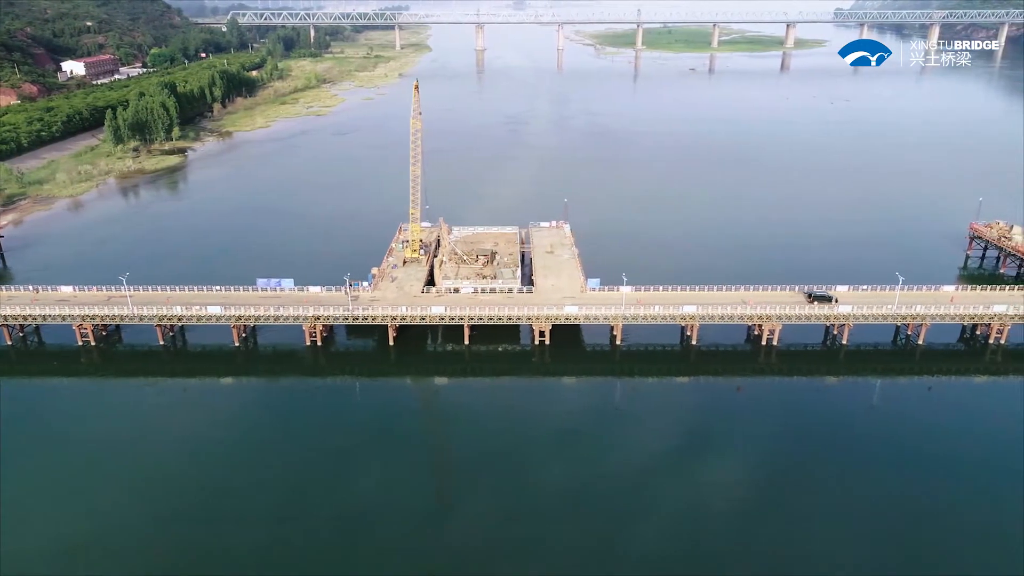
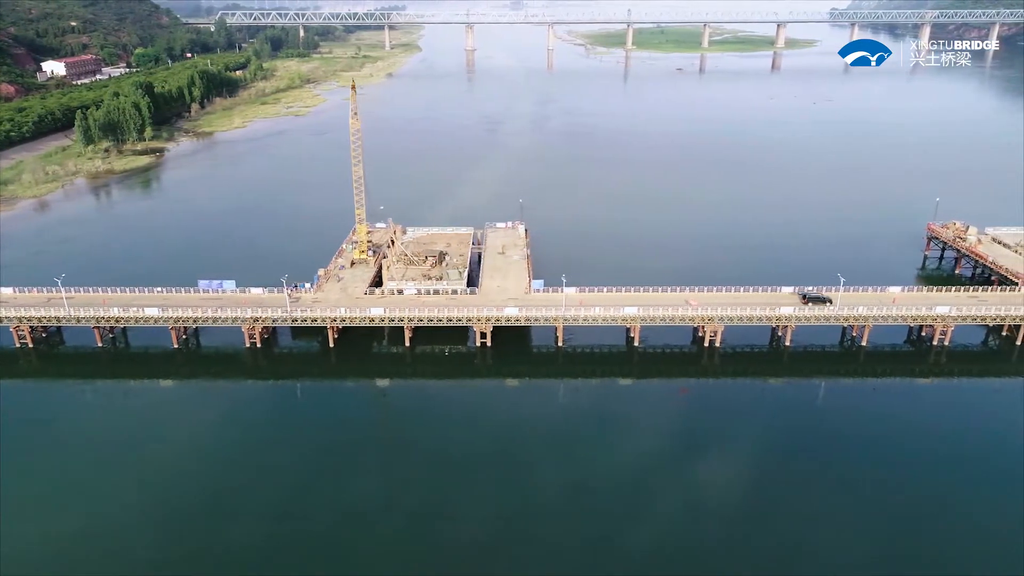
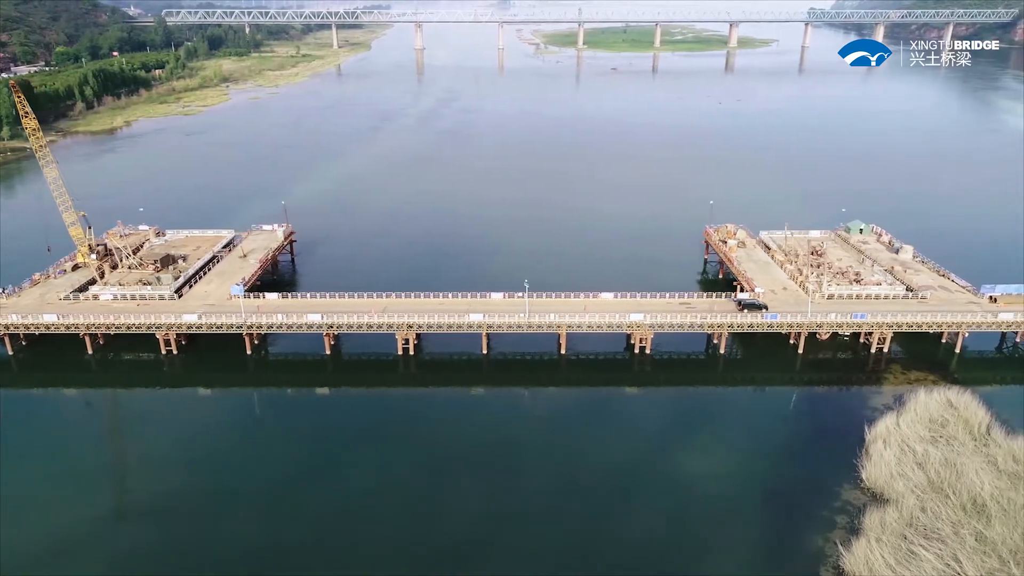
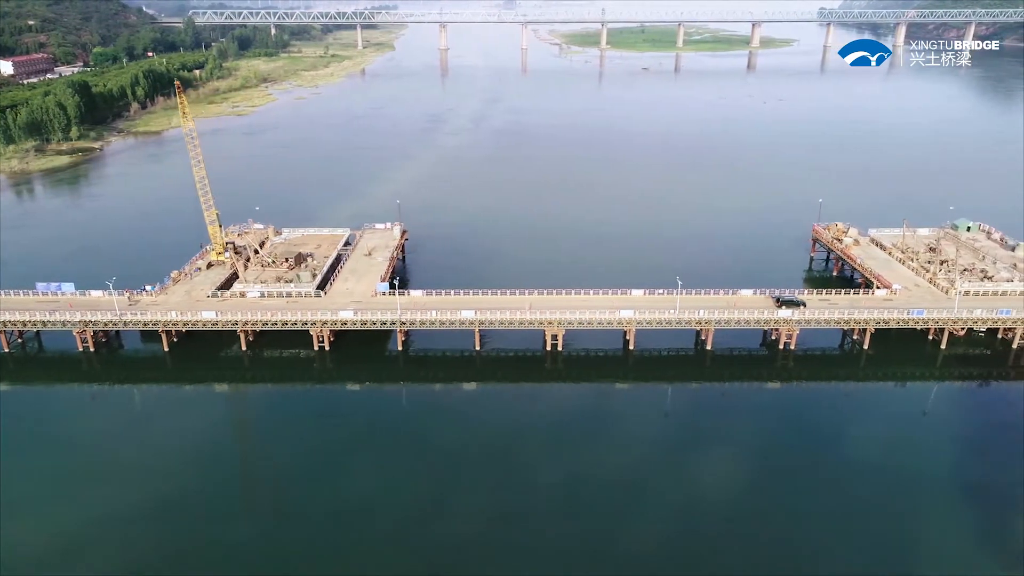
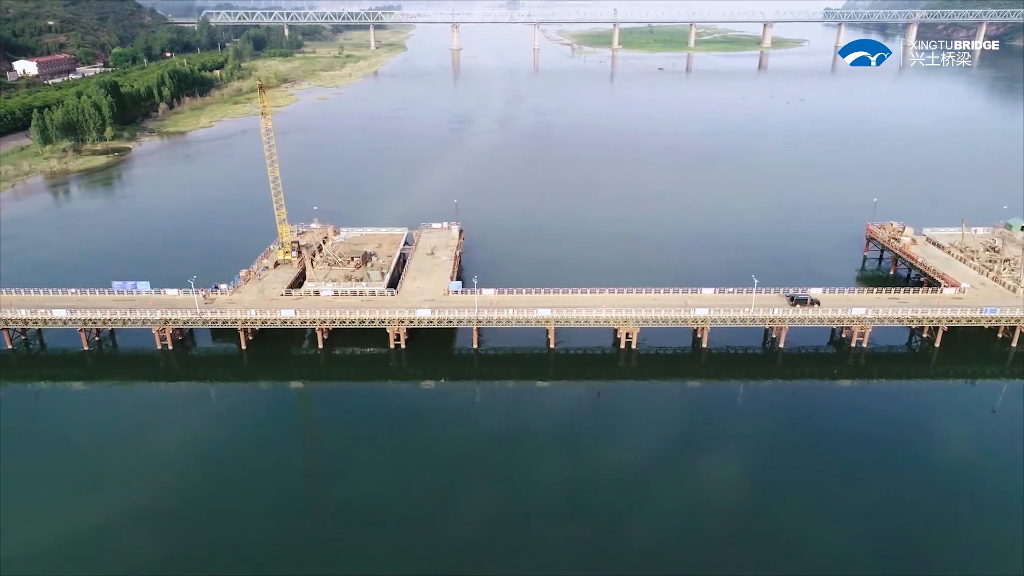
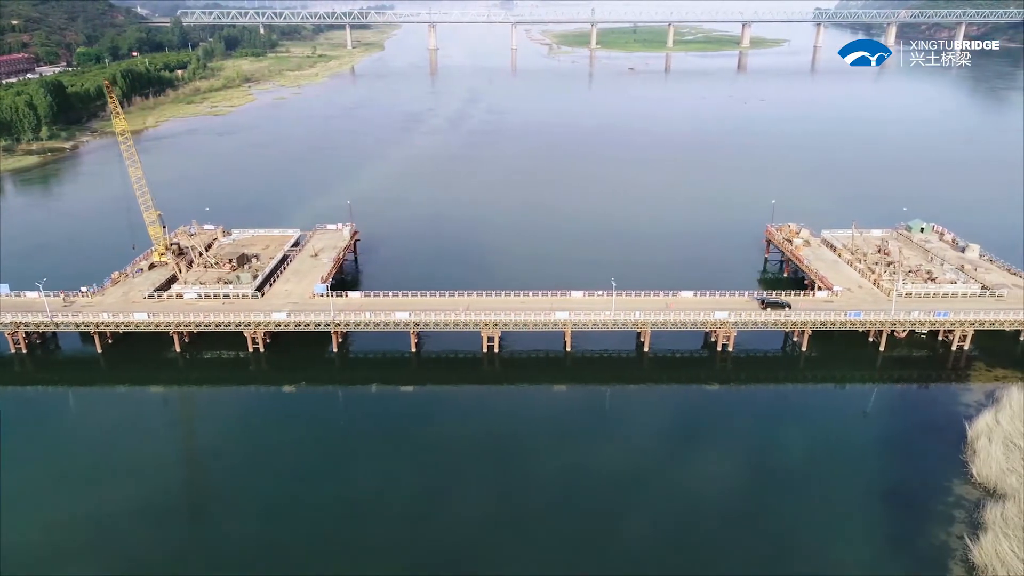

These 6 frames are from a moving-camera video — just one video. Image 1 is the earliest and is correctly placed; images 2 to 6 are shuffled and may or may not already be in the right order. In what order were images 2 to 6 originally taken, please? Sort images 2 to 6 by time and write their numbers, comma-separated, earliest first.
2, 5, 4, 6, 3
